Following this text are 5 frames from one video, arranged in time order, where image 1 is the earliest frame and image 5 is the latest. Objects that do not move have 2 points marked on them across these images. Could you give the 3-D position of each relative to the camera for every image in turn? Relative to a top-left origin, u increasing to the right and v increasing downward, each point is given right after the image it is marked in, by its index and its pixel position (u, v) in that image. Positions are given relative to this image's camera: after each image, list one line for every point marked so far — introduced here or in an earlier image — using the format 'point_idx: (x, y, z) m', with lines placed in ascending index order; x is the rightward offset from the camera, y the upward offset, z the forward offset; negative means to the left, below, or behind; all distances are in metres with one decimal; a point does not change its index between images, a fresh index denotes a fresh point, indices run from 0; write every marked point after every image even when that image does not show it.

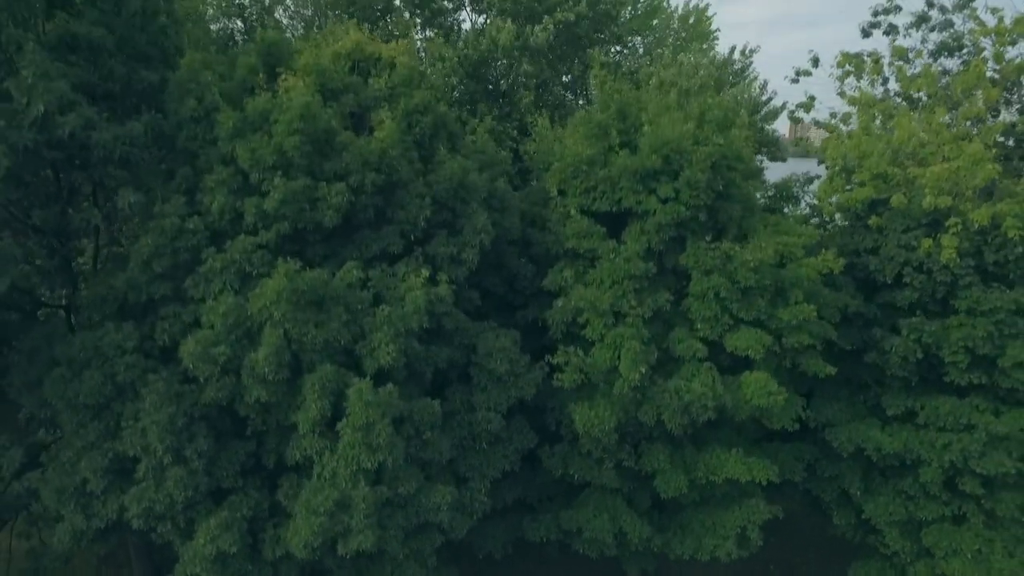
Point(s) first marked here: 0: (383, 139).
0: (-1.4, +1.6, +6.8) m
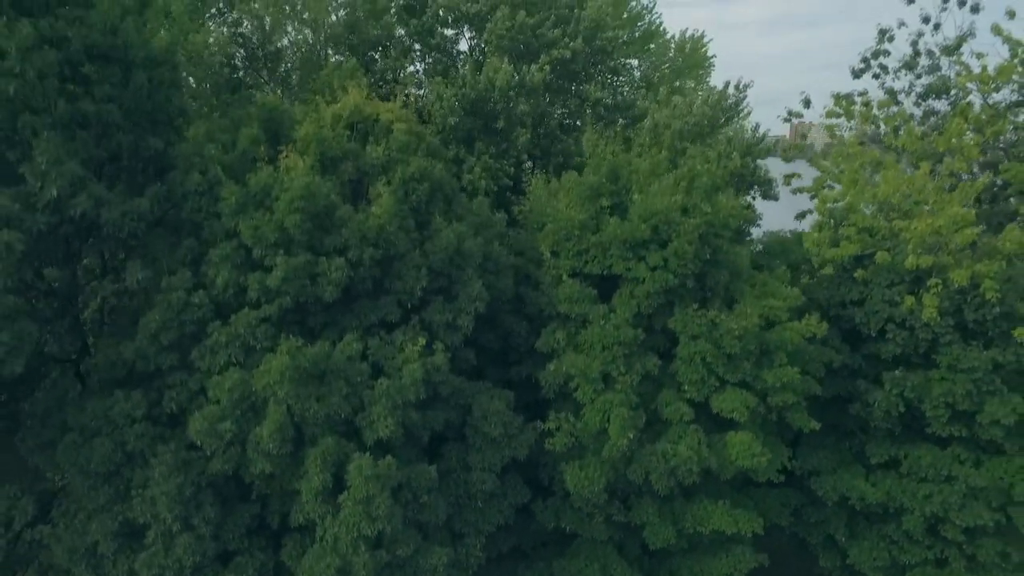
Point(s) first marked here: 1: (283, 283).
0: (-1.5, +0.8, +7.1) m
1: (-2.5, +0.1, +6.8) m
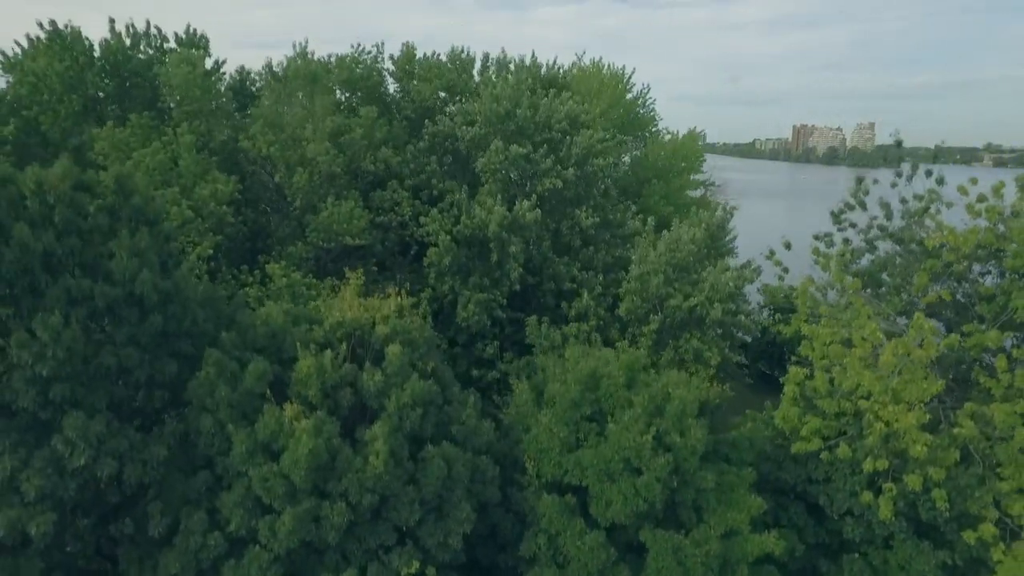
0: (-1.7, -2.1, +7.8) m
1: (-2.7, -2.9, +7.5) m
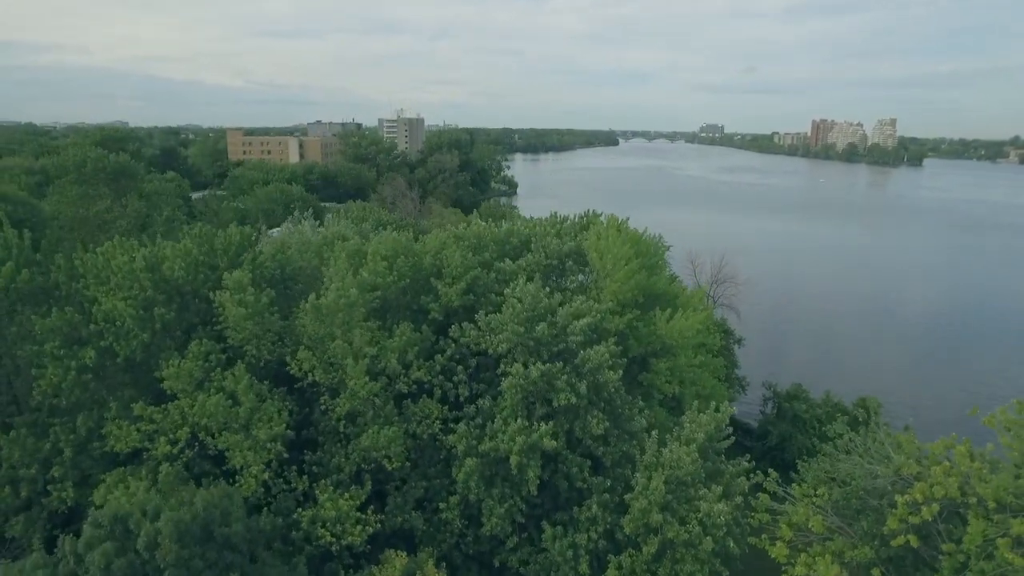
0: (-1.4, -7.7, +9.8) m
1: (-2.4, -8.5, +9.6) m
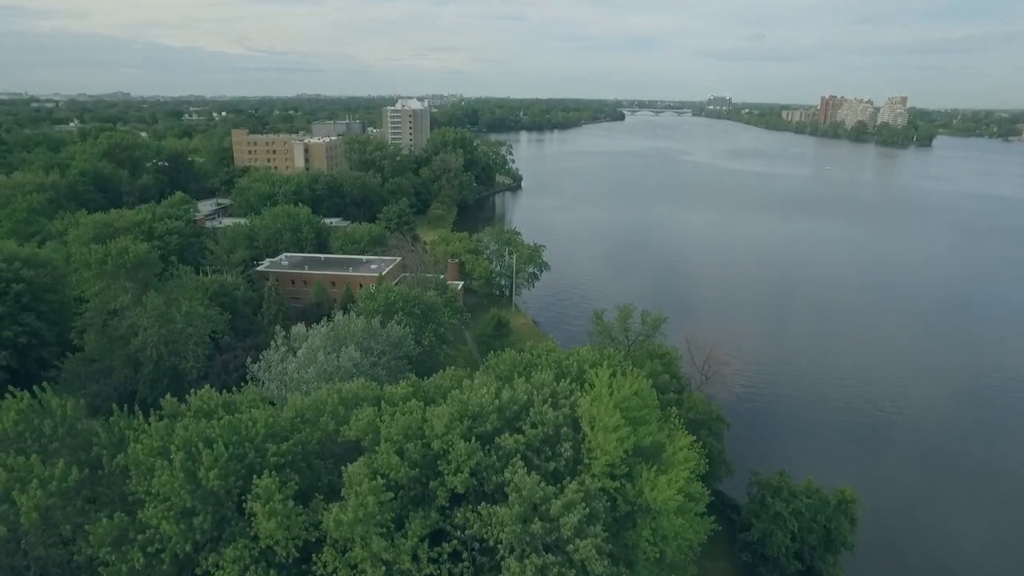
0: (-1.4, -14.2, +12.4) m
1: (-2.4, -15.0, +12.3) m
